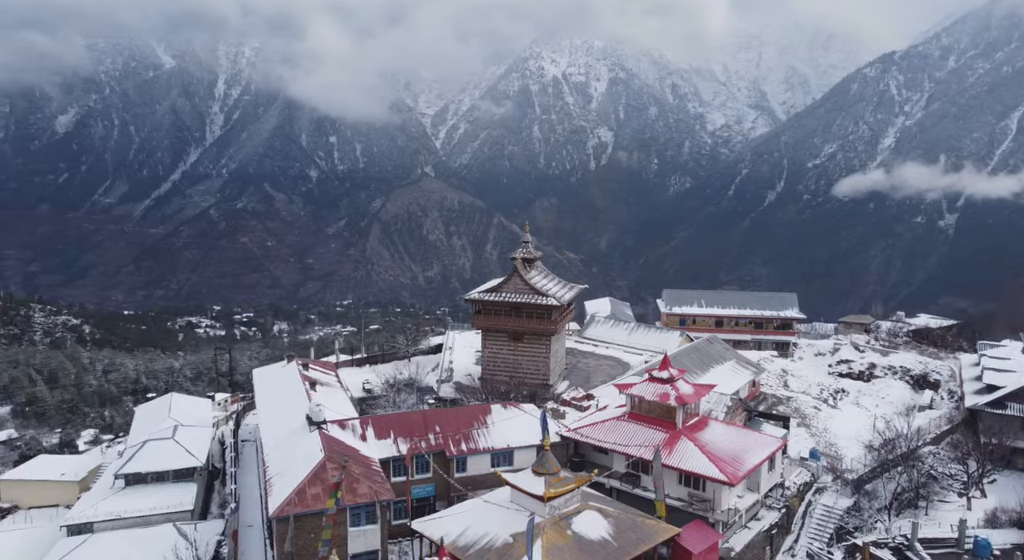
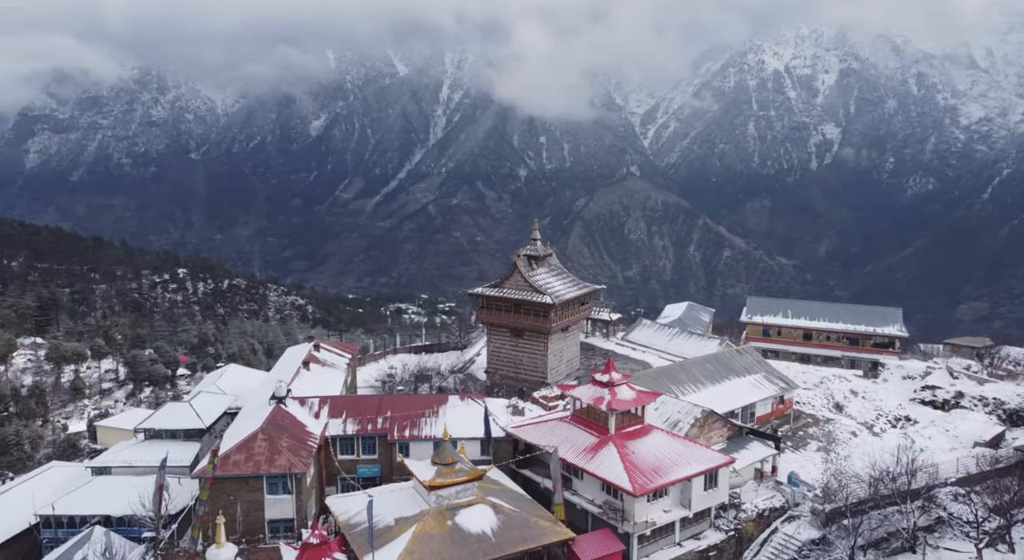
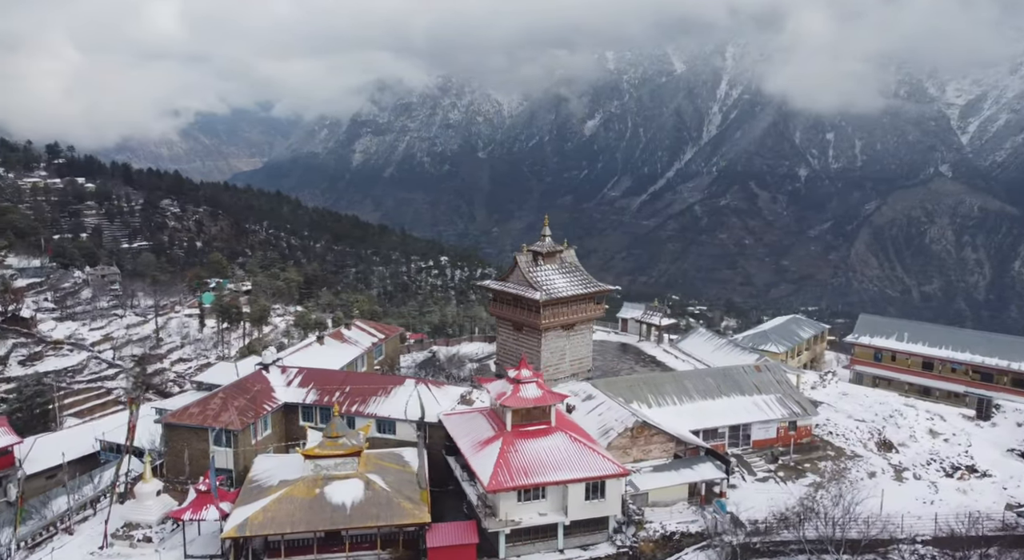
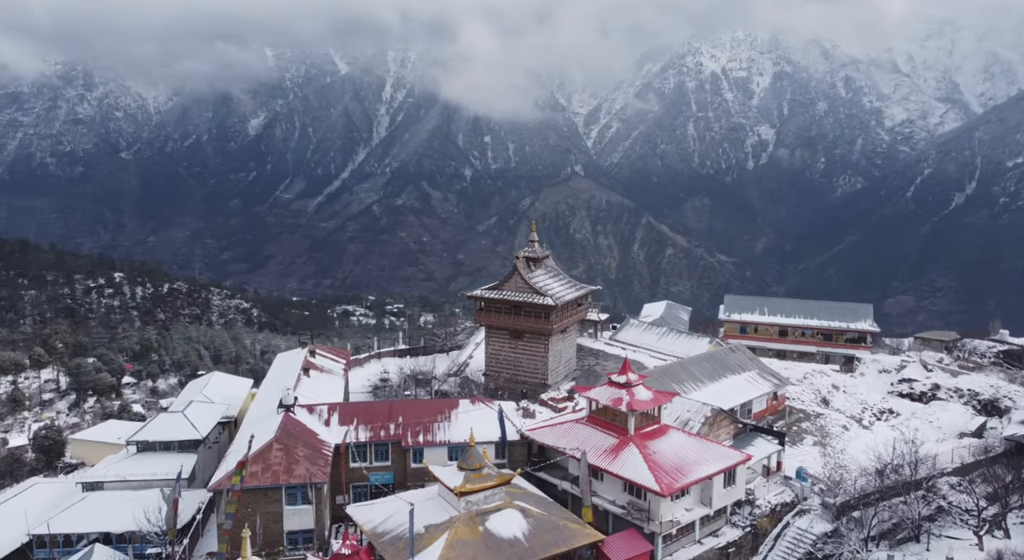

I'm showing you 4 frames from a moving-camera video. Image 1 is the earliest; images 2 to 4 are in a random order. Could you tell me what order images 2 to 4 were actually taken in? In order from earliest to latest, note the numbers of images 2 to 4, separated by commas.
4, 2, 3
